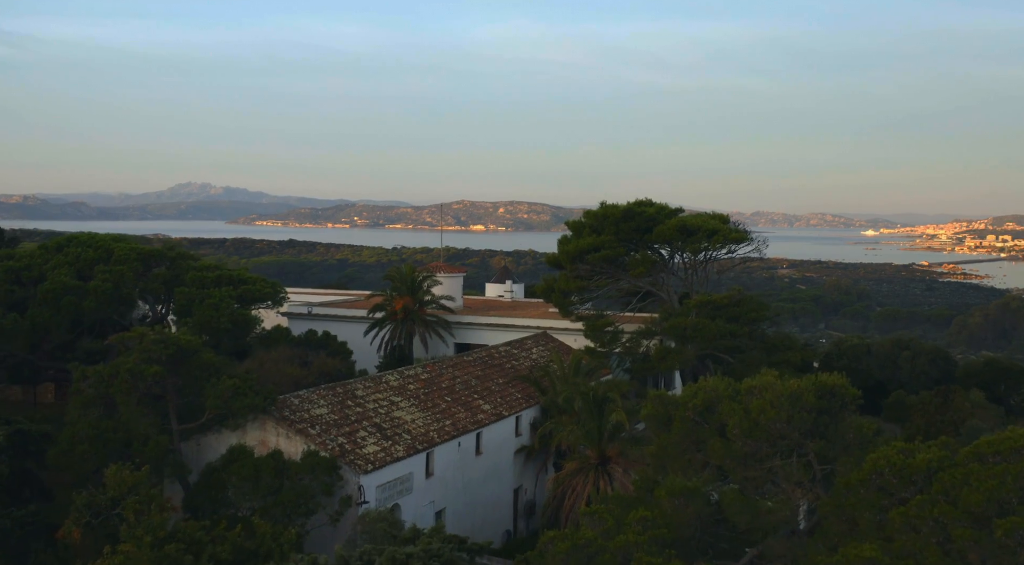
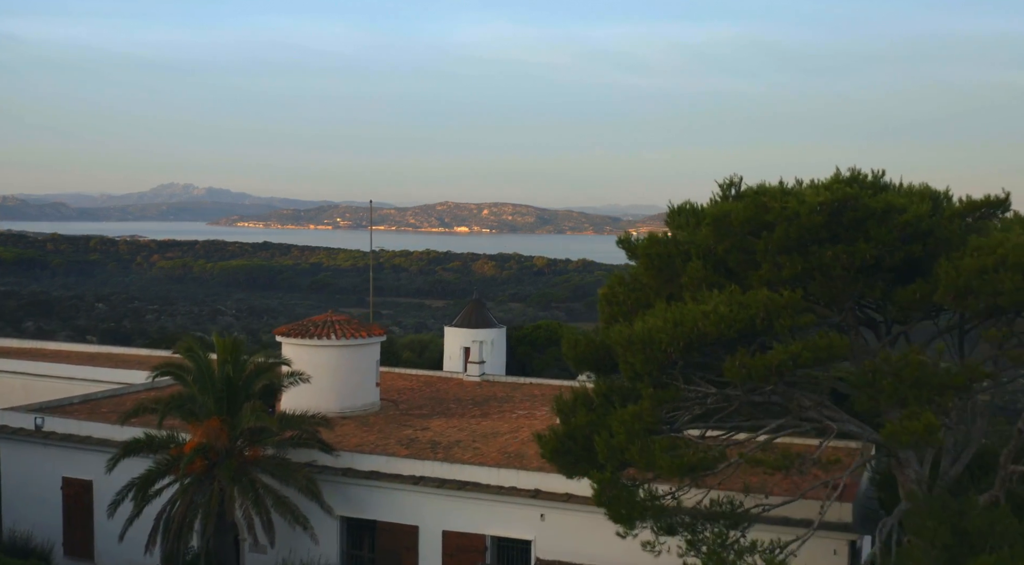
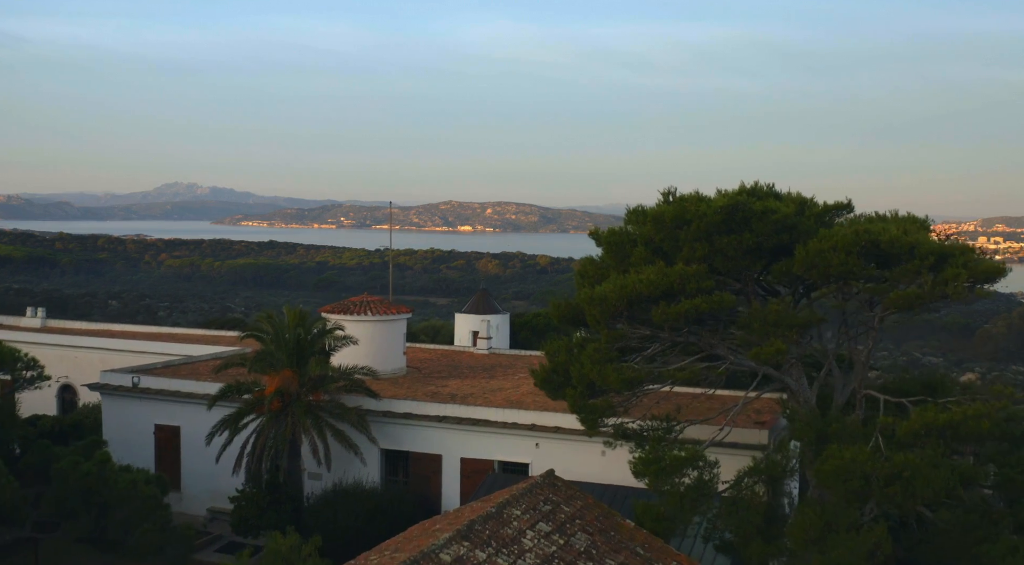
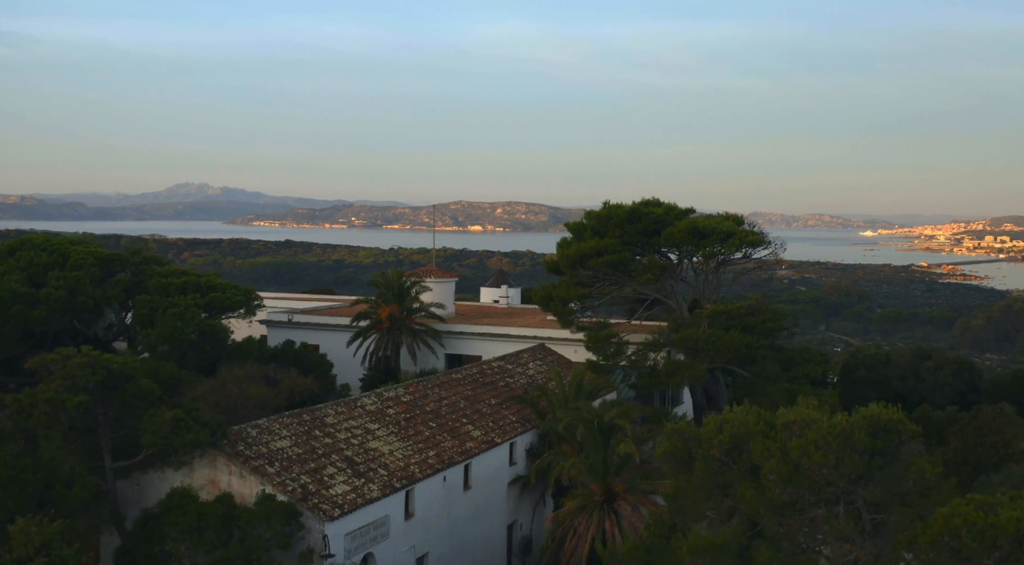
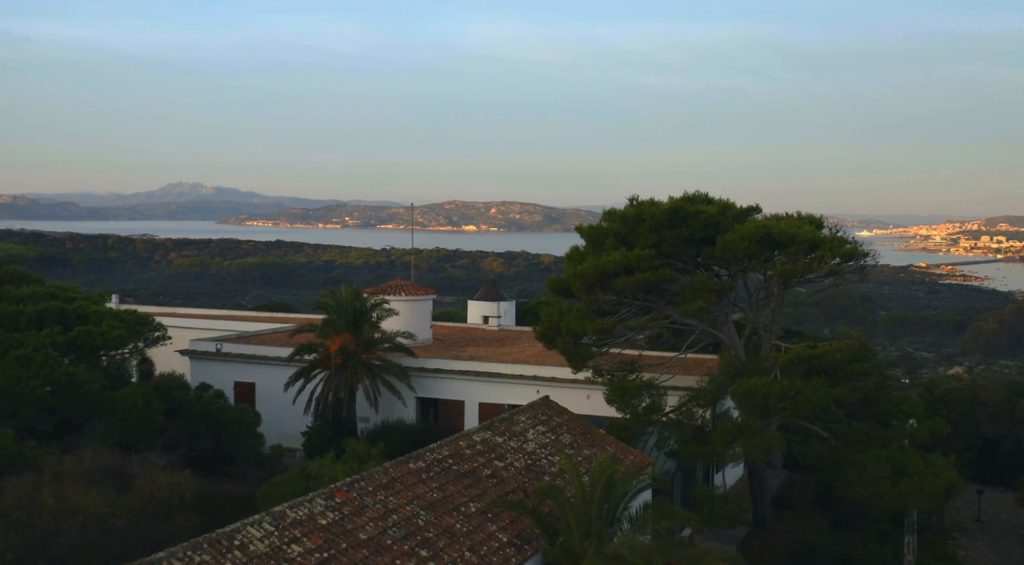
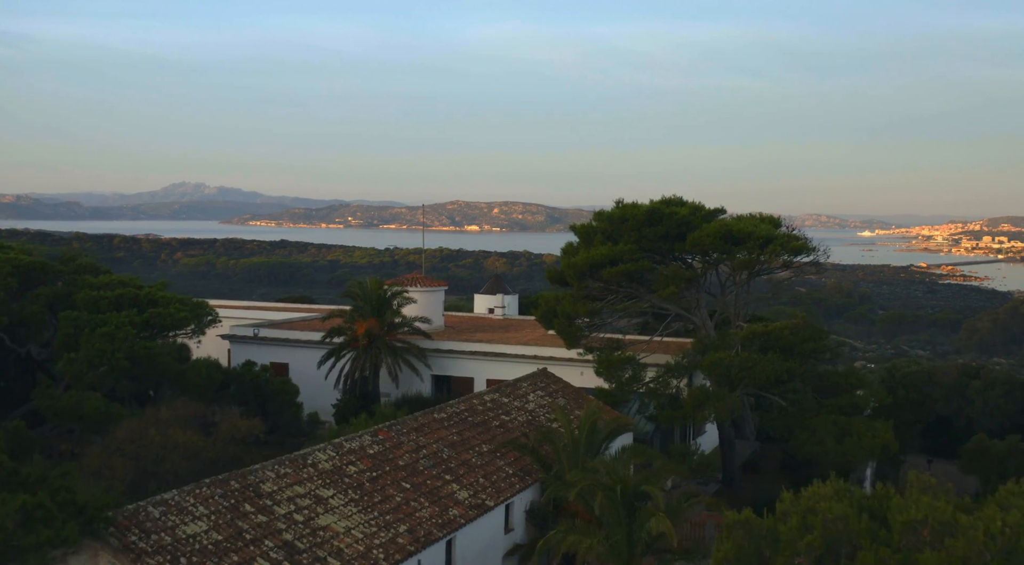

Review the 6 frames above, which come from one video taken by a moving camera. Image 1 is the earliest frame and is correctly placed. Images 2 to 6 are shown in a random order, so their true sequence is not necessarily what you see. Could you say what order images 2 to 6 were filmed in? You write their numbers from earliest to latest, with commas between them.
4, 6, 5, 3, 2
